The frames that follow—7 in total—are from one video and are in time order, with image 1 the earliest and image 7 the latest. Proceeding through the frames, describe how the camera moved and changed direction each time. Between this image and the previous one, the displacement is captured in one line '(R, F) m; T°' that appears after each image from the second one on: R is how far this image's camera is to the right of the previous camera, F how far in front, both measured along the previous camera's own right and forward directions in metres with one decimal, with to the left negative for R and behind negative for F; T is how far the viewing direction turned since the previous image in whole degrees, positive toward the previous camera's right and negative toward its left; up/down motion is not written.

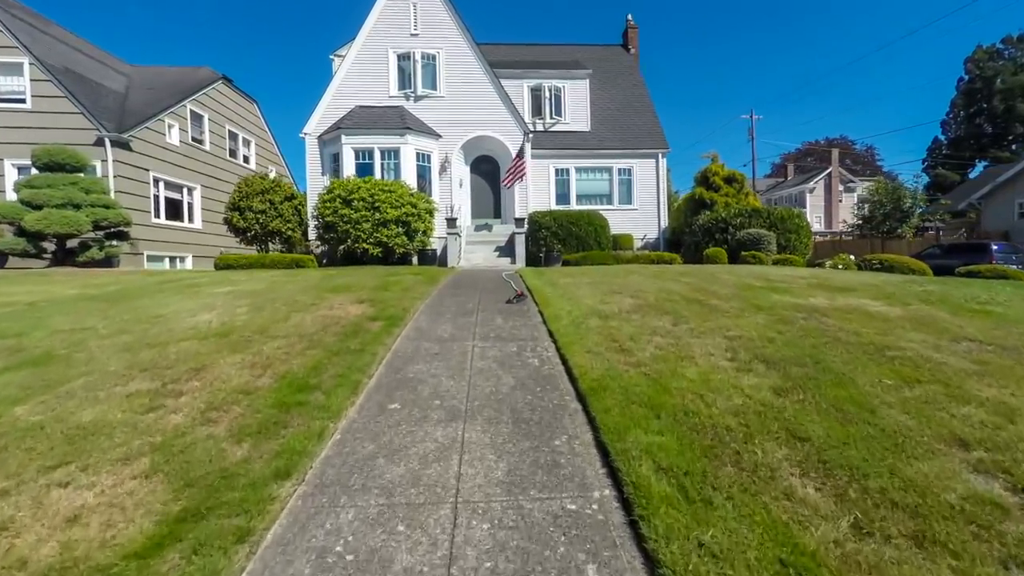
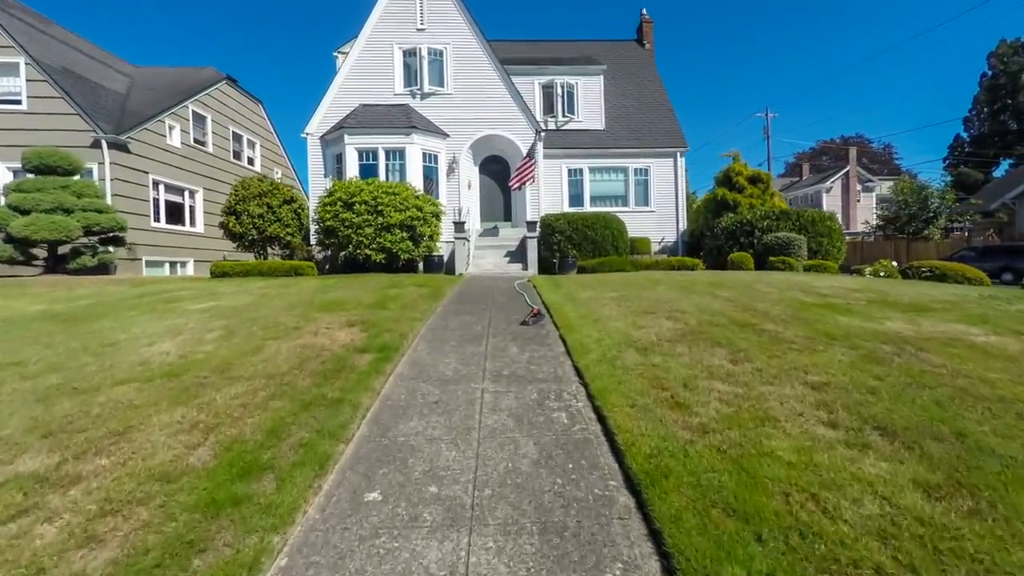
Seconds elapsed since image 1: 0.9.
(-0.1, +1.0) m; -1°
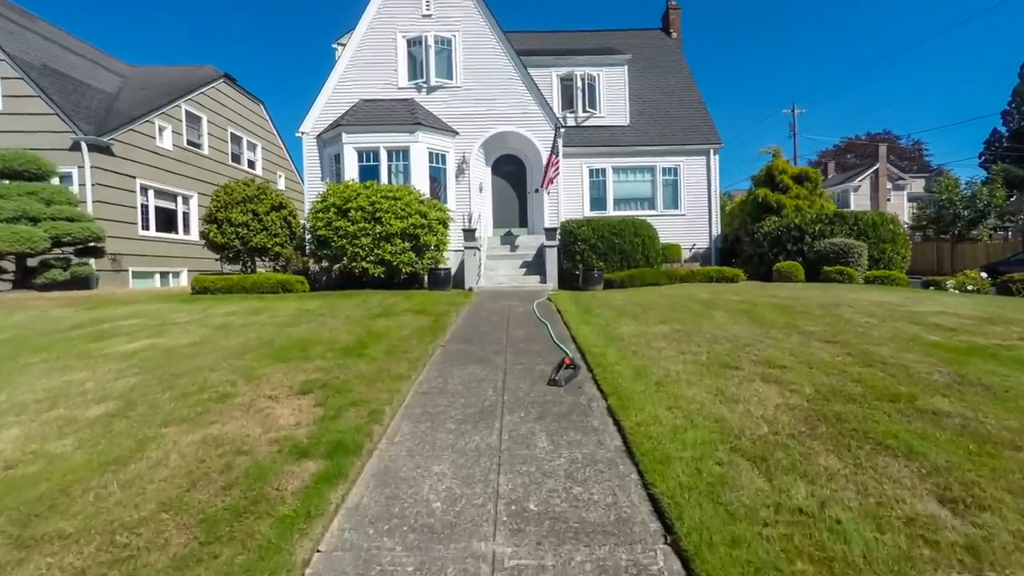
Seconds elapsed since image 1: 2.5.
(-0.1, +1.9) m; -2°
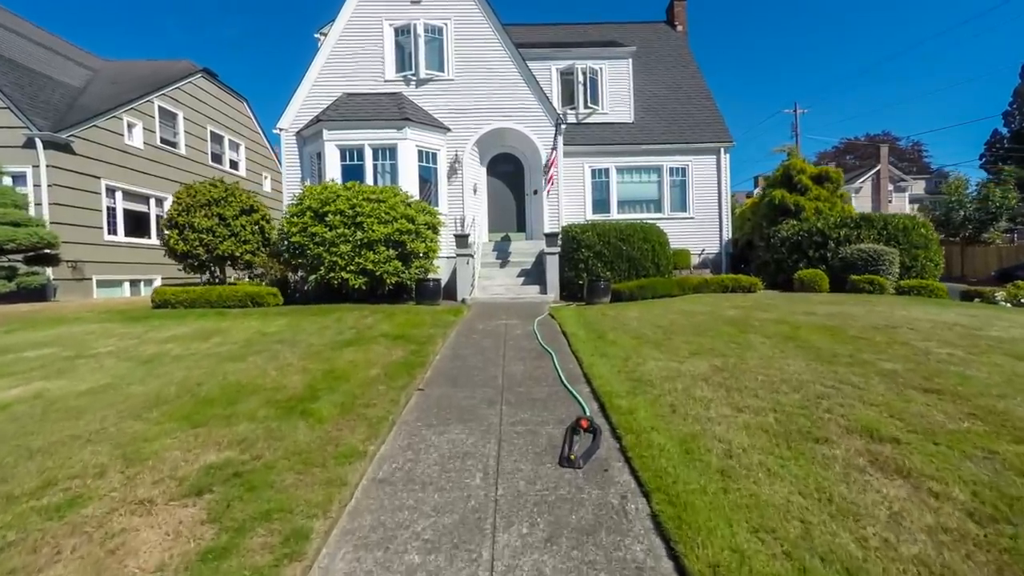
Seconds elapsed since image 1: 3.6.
(0.0, +1.4) m; 0°
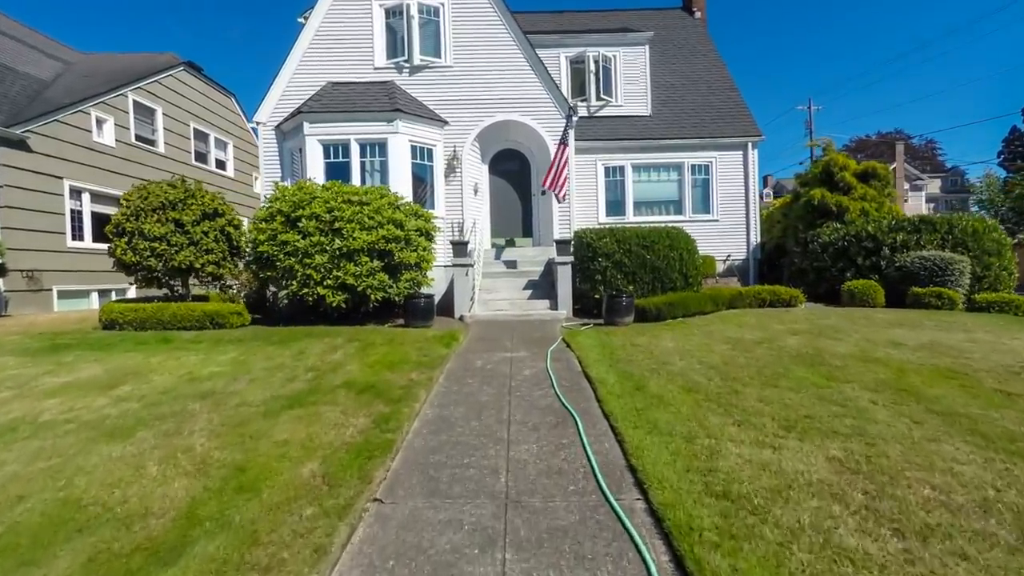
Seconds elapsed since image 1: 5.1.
(0.0, +1.8) m; -1°
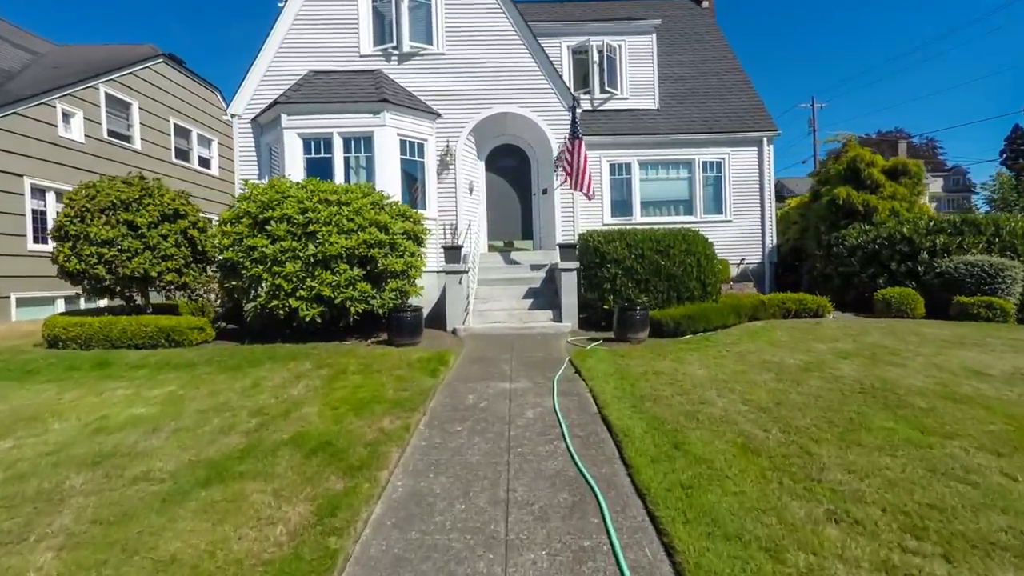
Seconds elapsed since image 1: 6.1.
(0.0, +1.2) m; 0°
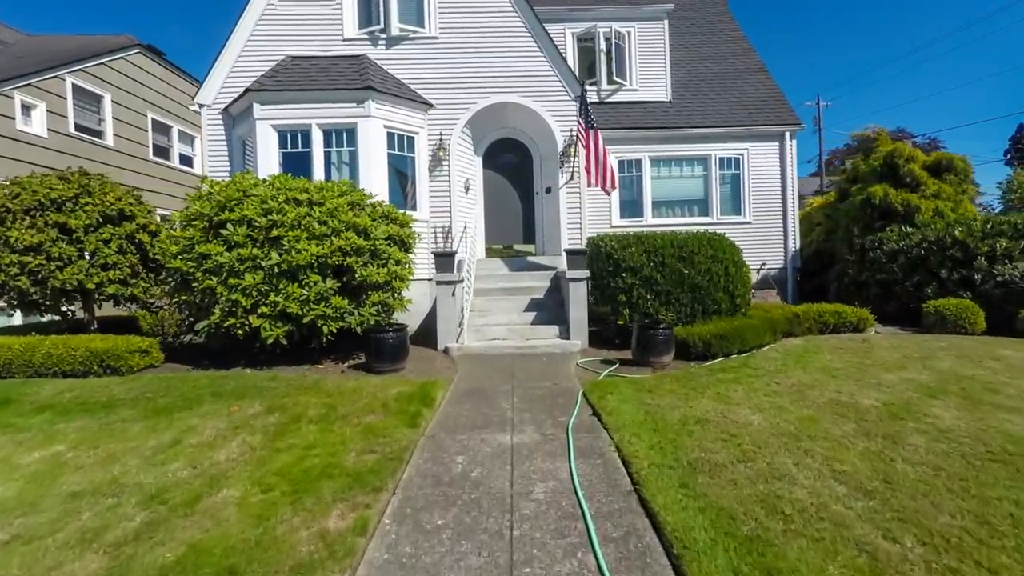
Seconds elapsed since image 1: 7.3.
(0.0, +1.4) m; 0°
